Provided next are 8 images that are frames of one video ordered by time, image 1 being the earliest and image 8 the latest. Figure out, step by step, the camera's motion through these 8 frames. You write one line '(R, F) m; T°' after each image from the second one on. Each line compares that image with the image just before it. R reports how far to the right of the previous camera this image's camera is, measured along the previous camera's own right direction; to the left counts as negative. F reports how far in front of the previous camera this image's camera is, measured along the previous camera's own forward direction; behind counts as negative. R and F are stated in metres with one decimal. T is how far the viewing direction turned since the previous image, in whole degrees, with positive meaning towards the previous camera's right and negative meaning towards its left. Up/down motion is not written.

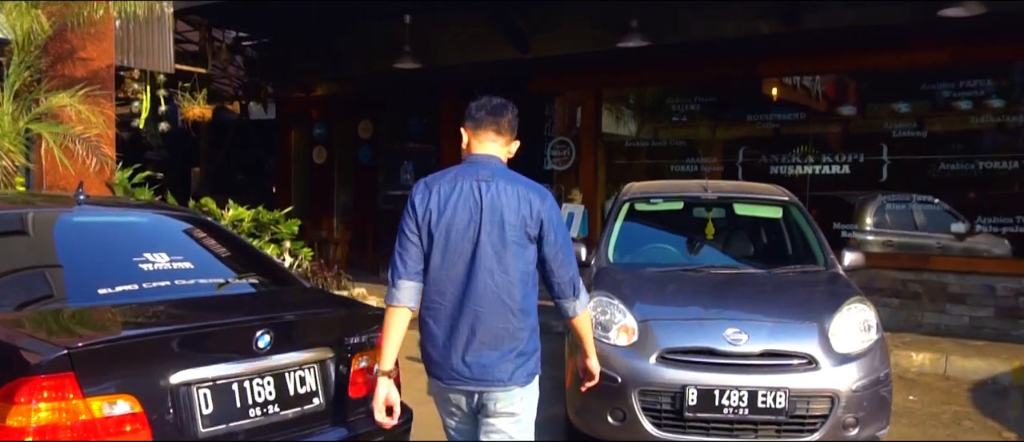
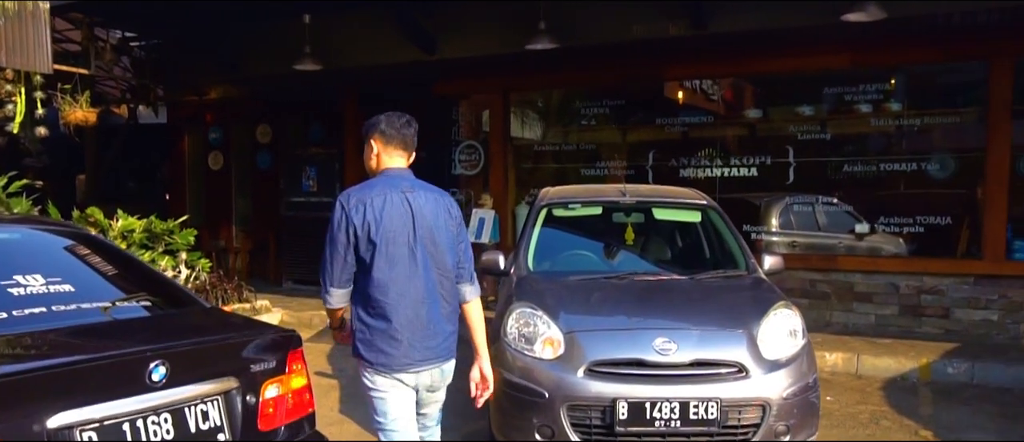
(-0.1, +0.3) m; +6°
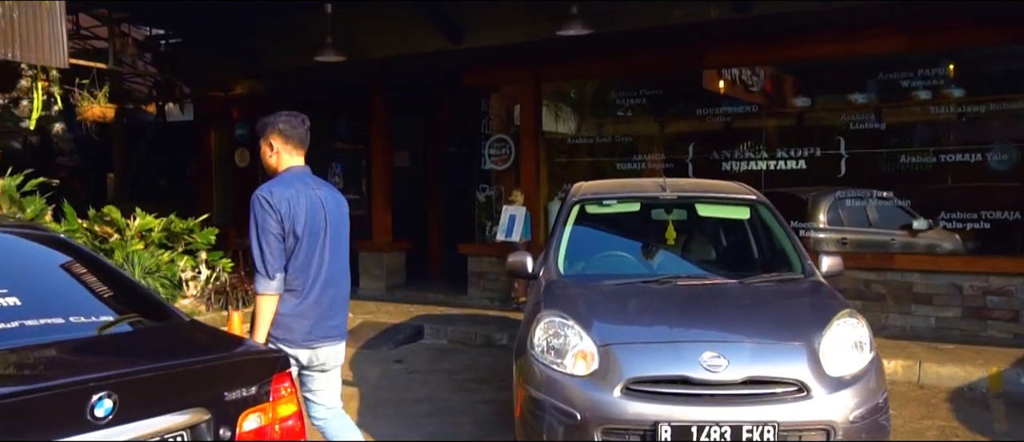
(0.0, +0.5) m; -2°
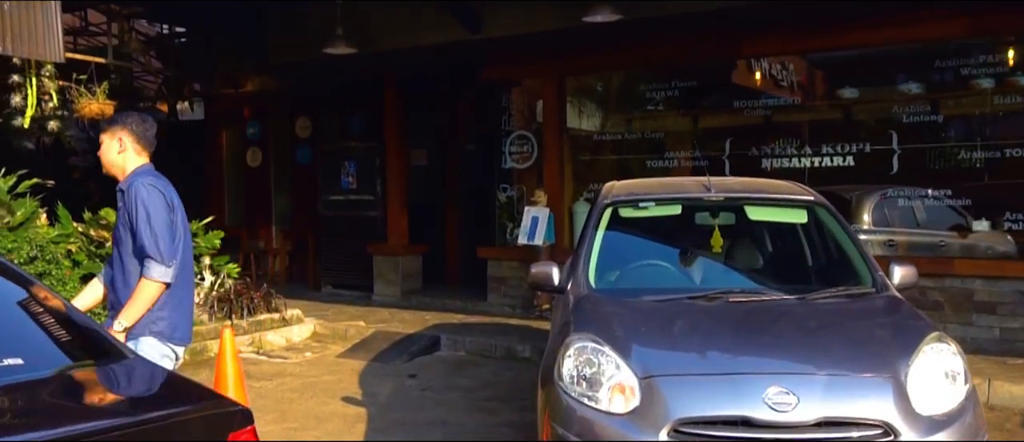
(0.0, +0.6) m; -1°
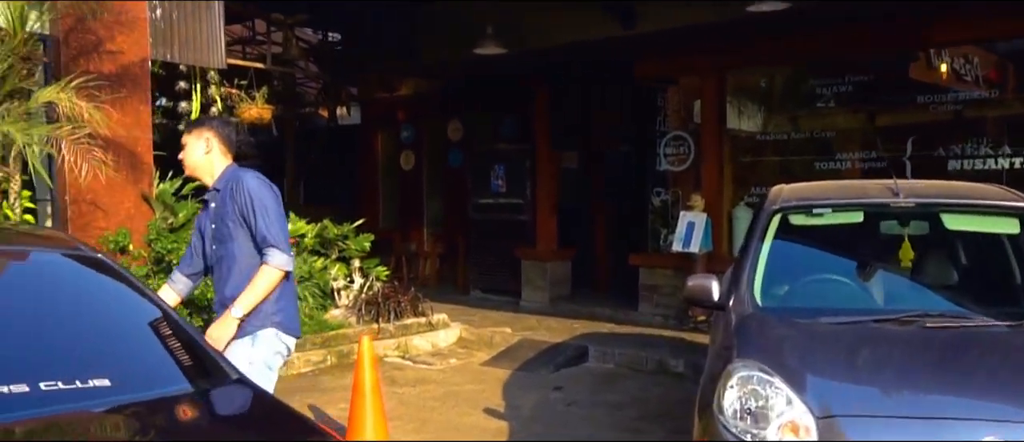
(0.0, +0.4) m; -10°
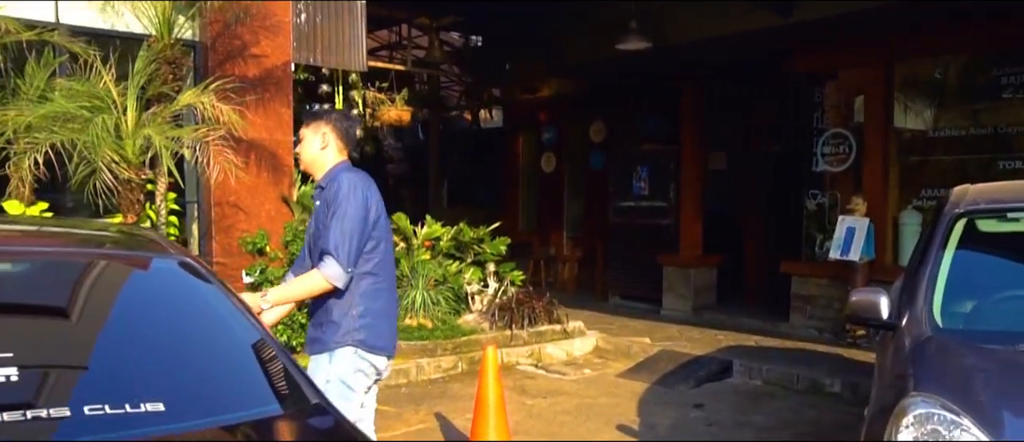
(+0.1, +0.4) m; -9°
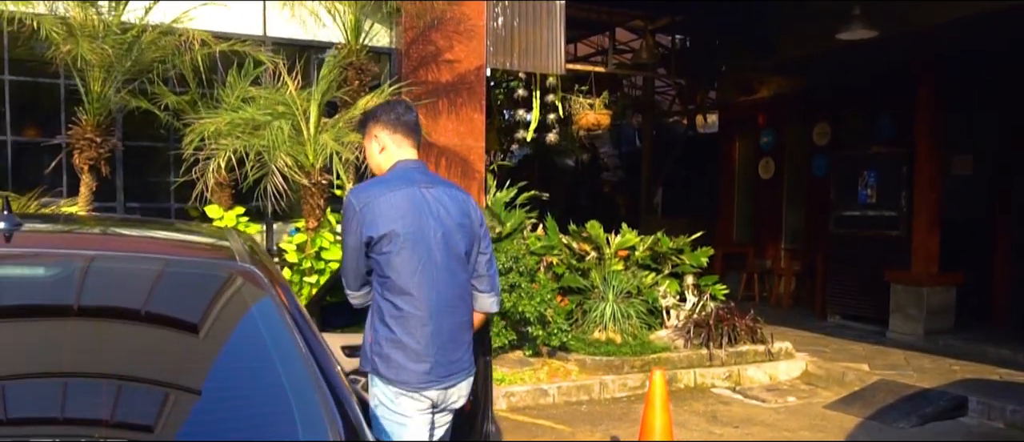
(+0.3, +0.5) m; -14°
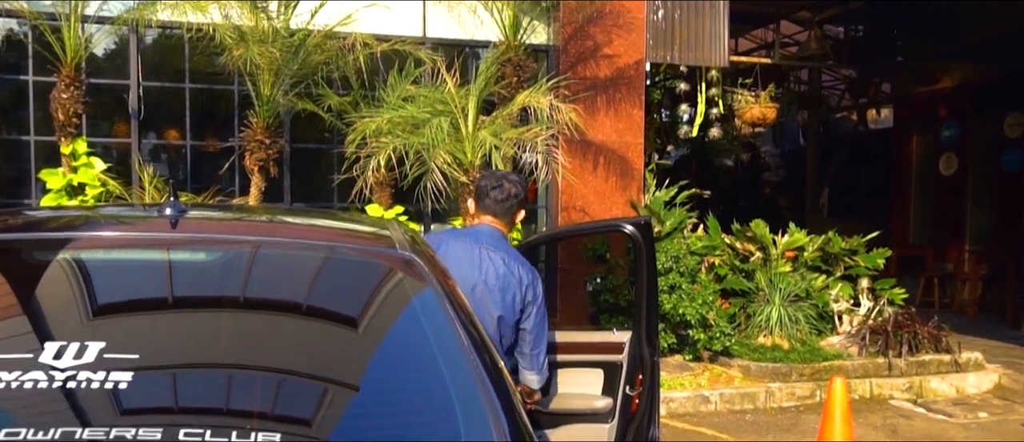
(0.0, +0.1) m; -10°
